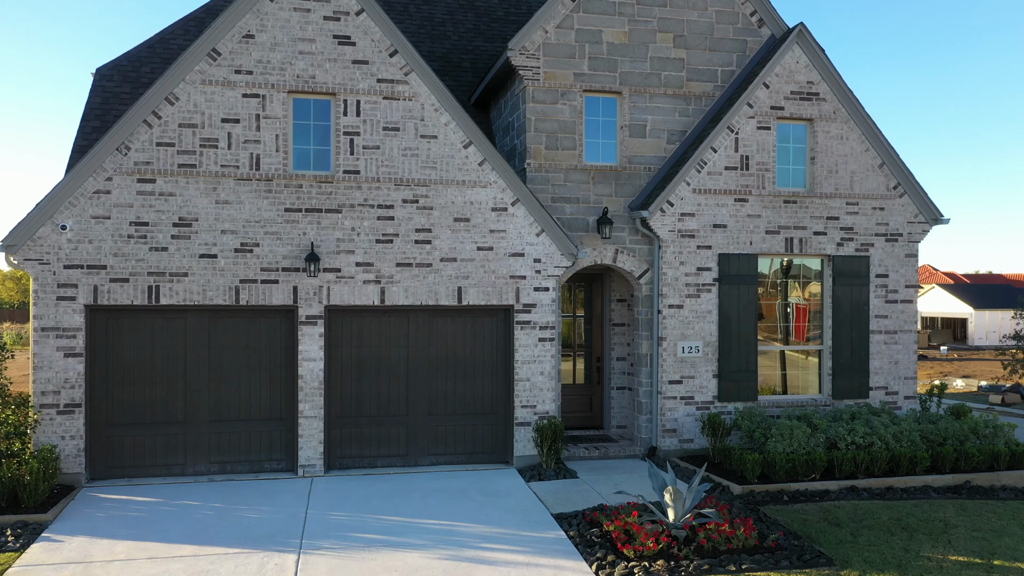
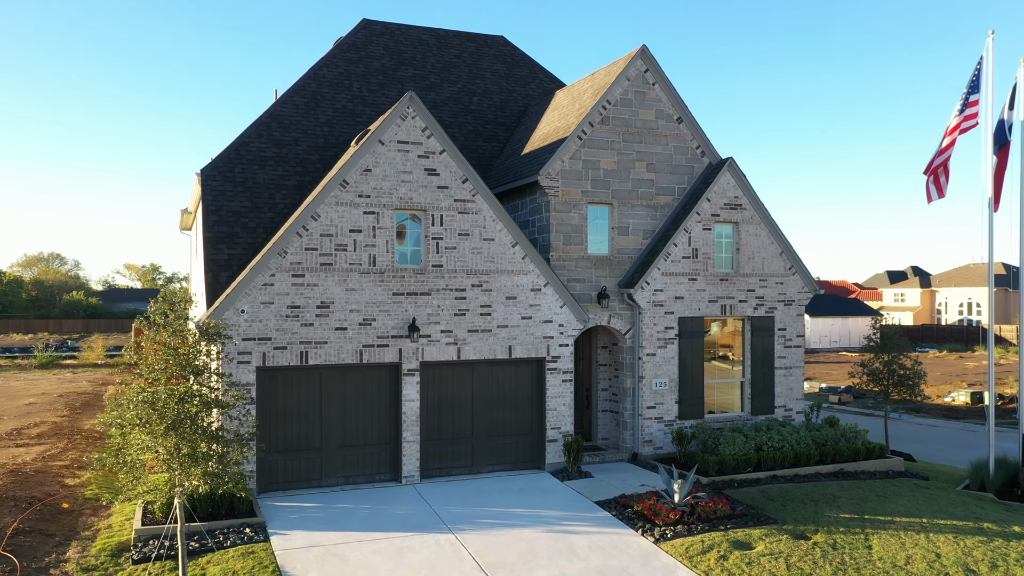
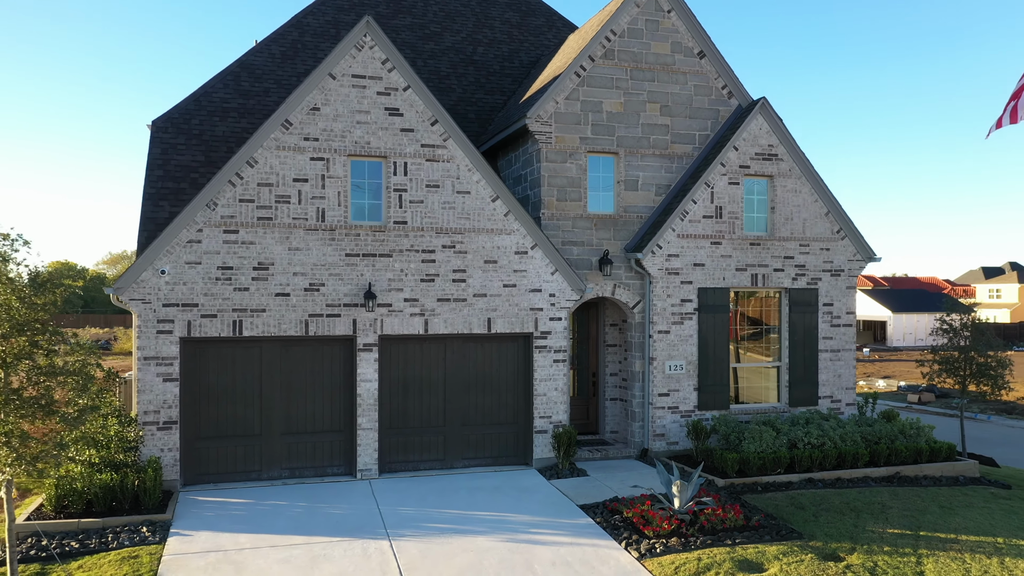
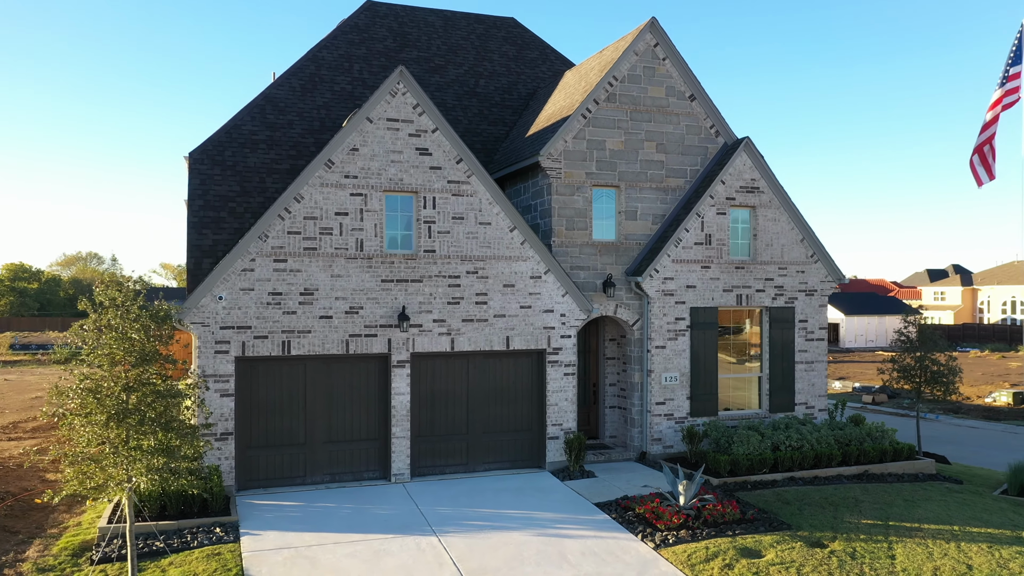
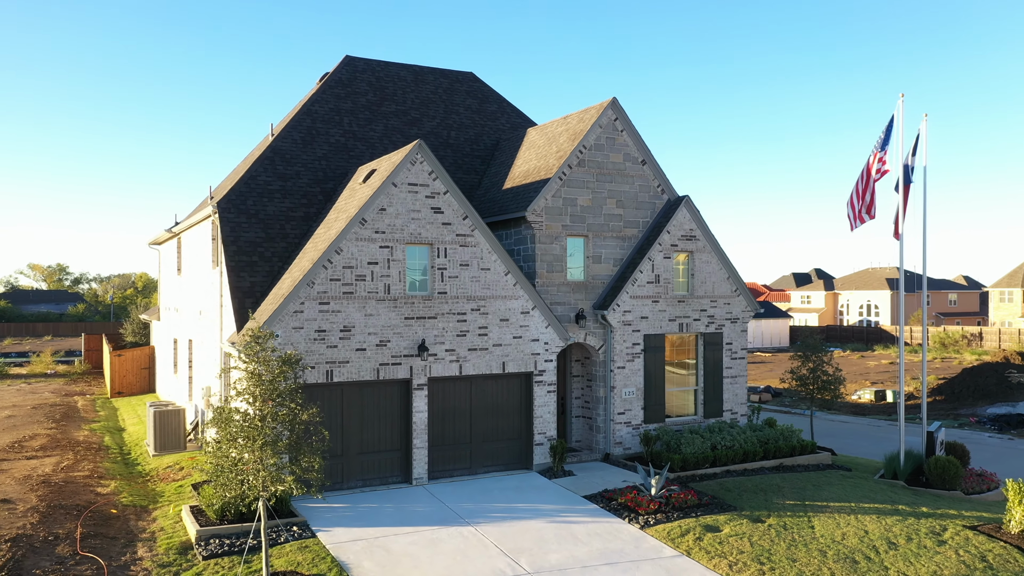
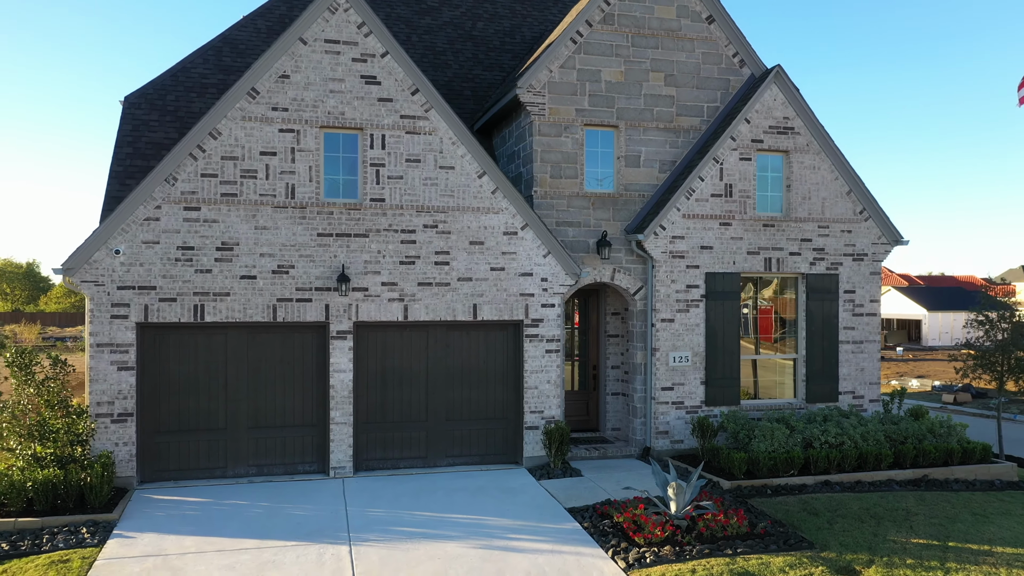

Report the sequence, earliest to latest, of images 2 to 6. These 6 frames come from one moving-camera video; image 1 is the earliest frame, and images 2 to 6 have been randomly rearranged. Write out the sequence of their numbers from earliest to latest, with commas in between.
6, 3, 4, 2, 5
